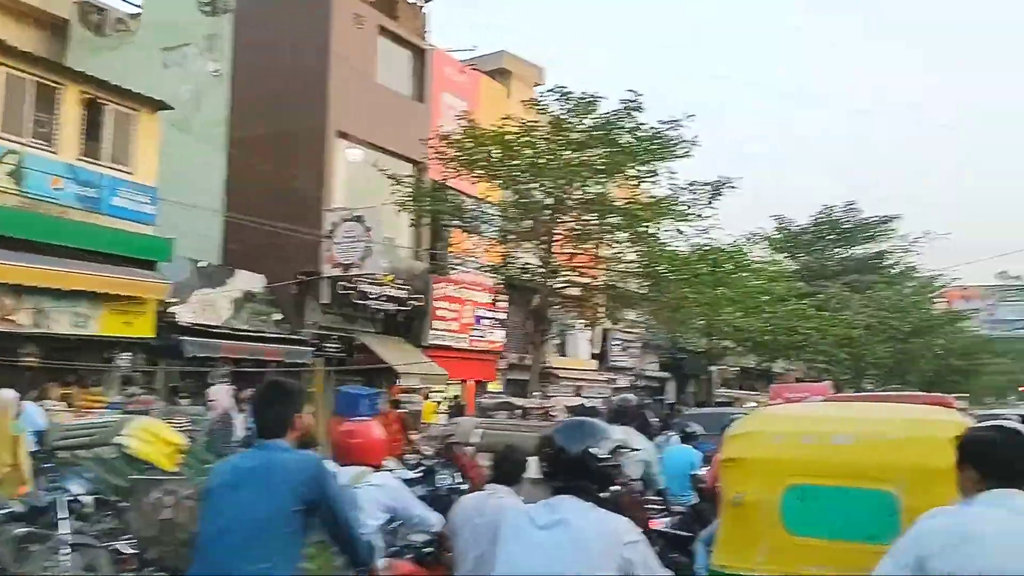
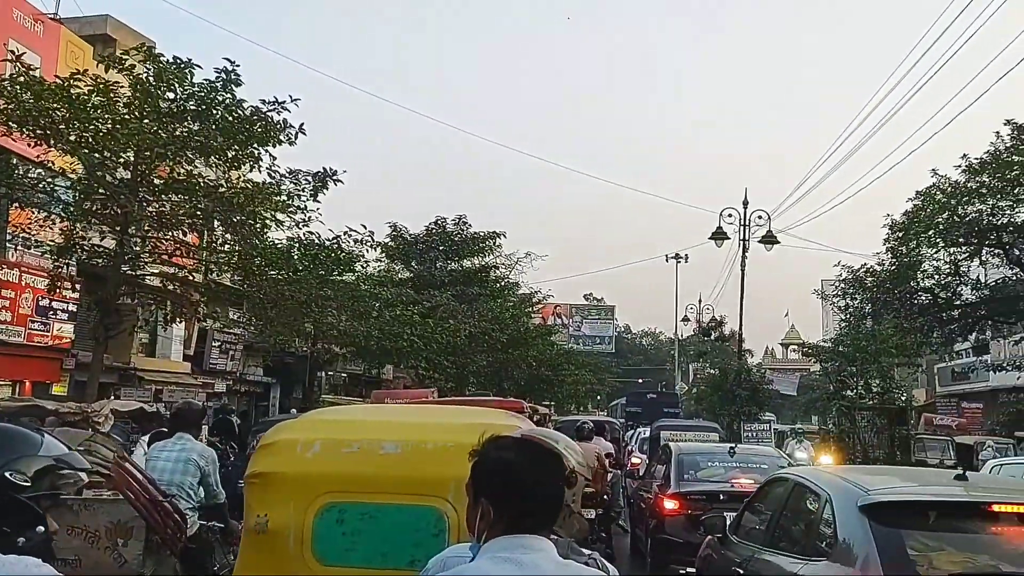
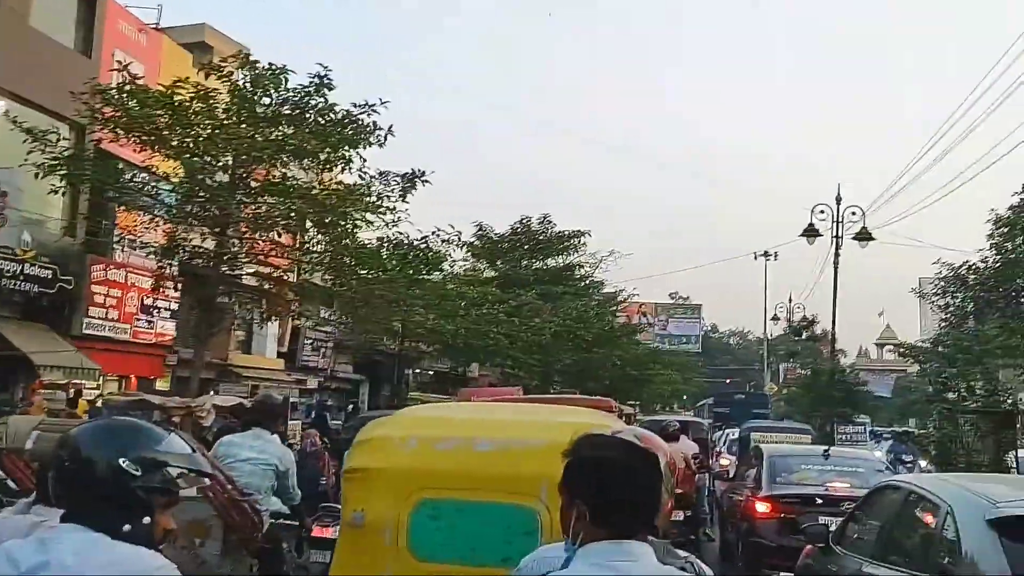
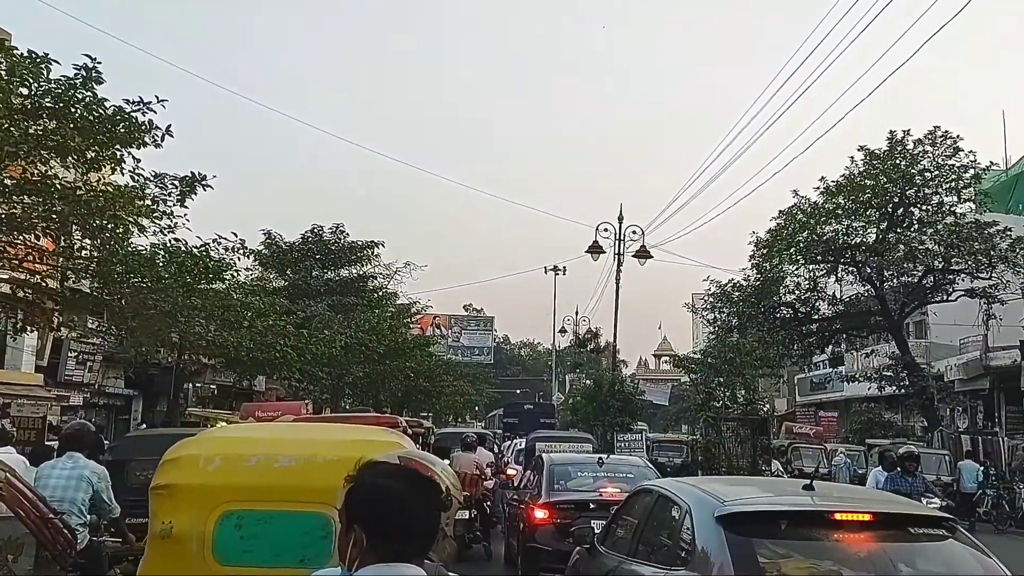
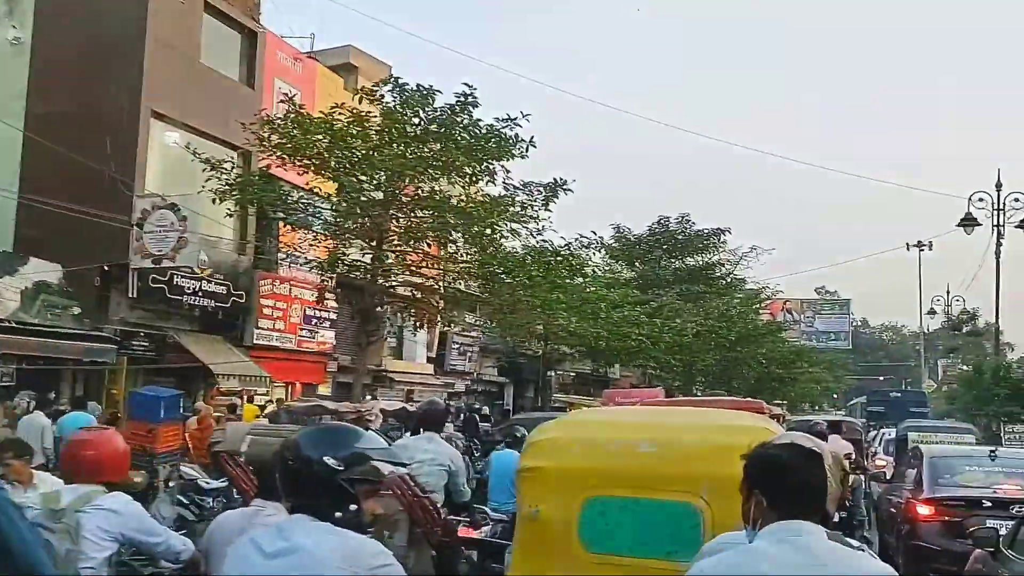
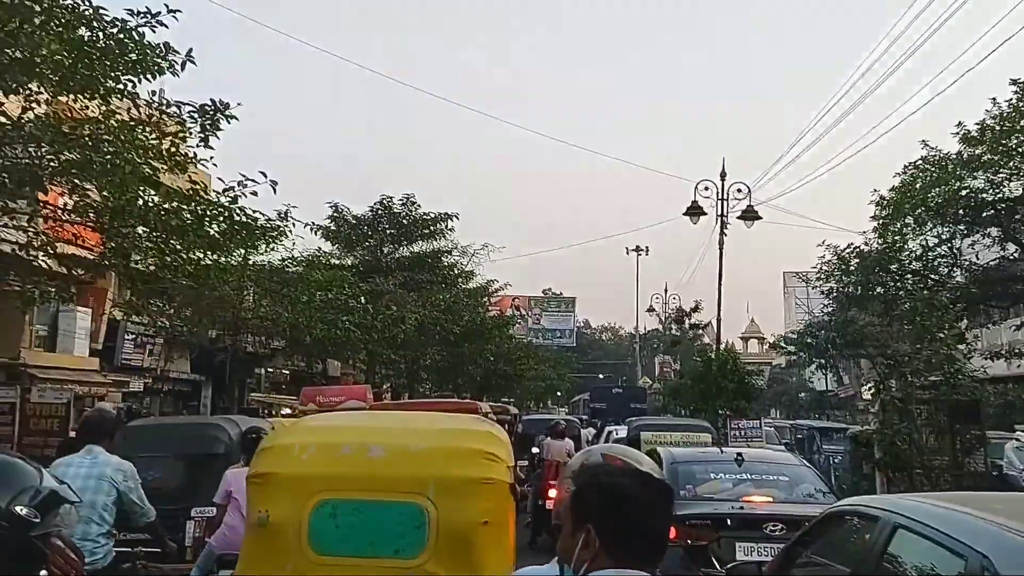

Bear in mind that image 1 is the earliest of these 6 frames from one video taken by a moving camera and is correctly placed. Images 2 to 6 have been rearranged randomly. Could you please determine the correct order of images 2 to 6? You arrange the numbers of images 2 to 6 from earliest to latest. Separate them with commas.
5, 3, 2, 4, 6
